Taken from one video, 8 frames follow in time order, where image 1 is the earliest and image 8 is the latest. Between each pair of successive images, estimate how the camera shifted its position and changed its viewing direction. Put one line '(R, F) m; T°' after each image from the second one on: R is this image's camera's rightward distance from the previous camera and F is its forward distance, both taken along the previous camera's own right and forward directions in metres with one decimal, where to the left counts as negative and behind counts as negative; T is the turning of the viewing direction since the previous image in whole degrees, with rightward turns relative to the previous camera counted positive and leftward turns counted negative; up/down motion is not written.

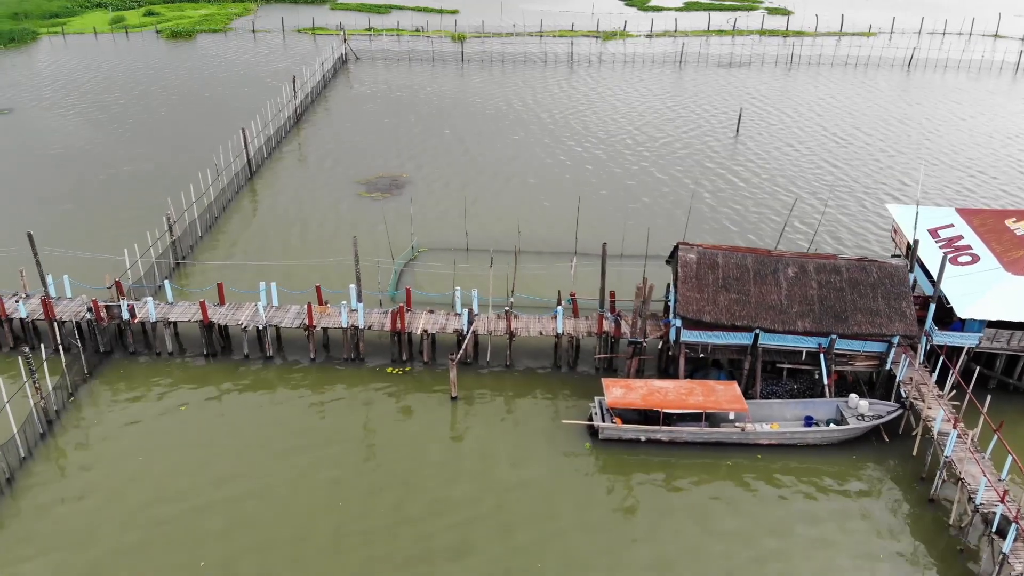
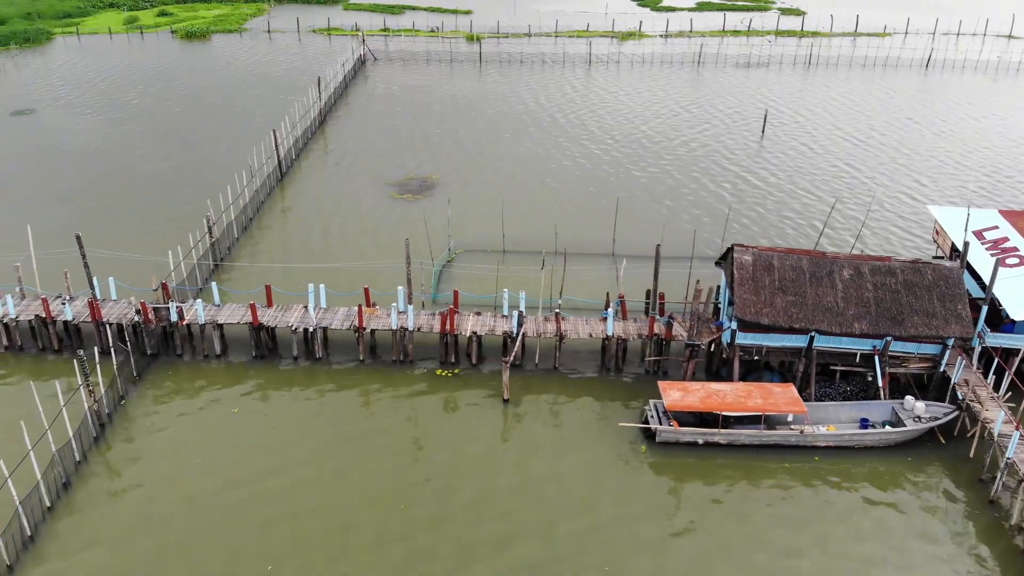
(-9.5, +0.2) m; 0°
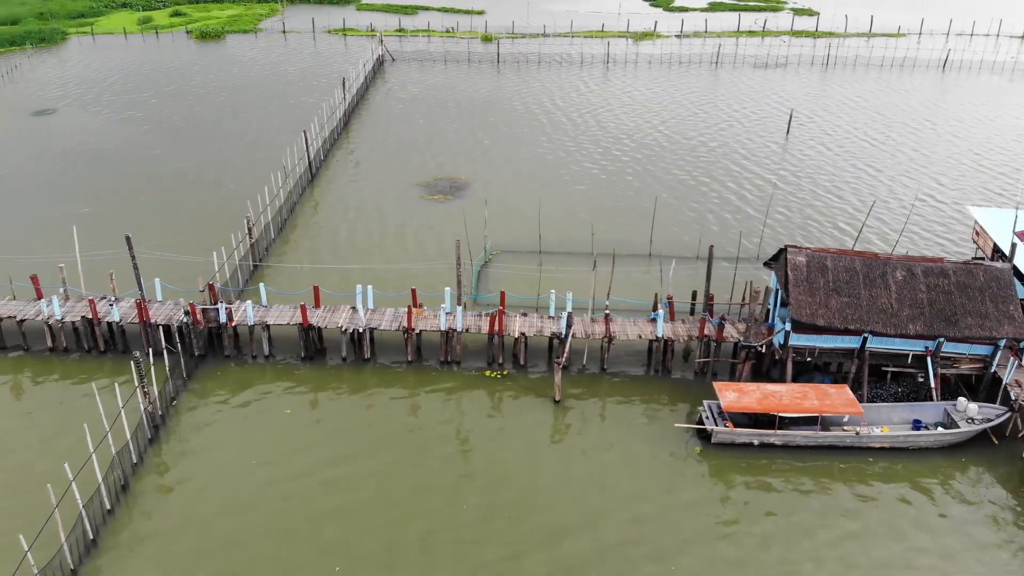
(-9.2, +0.1) m; 0°
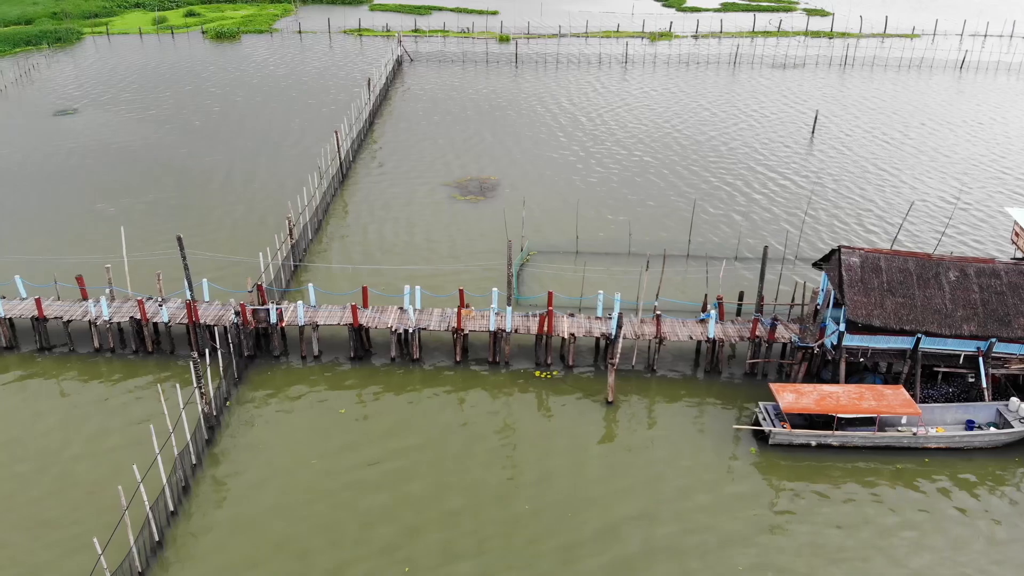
(-9.4, 0.0) m; 0°
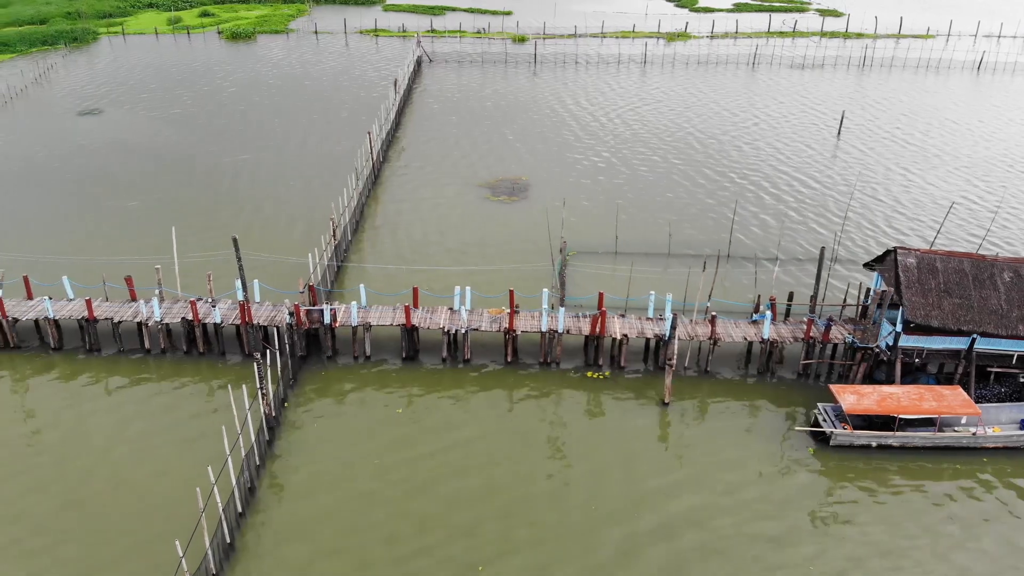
(-10.0, 0.0) m; 0°
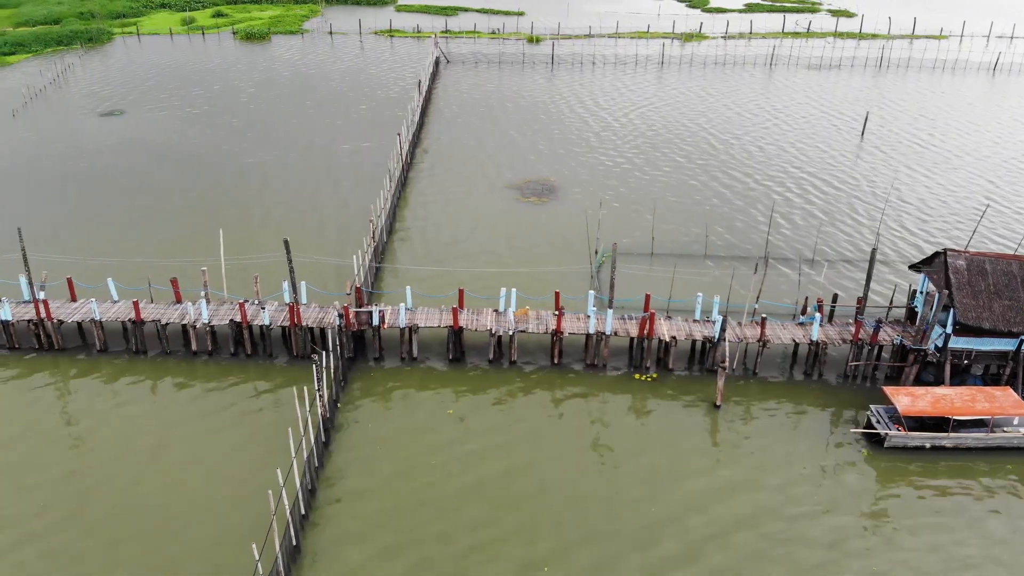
(-9.1, -0.1) m; 0°
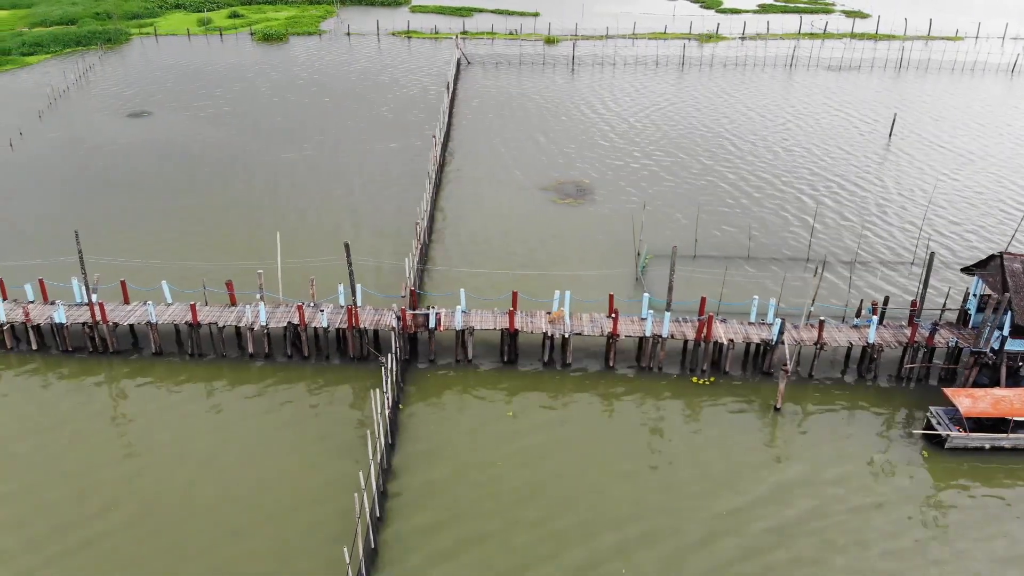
(-10.8, -0.2) m; 0°
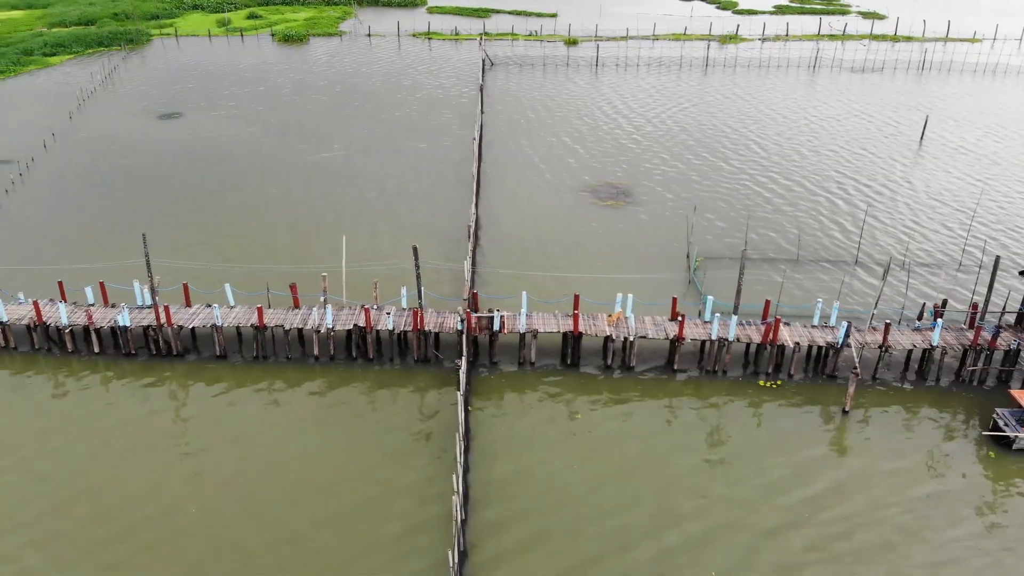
(-12.6, -0.3) m; 0°
